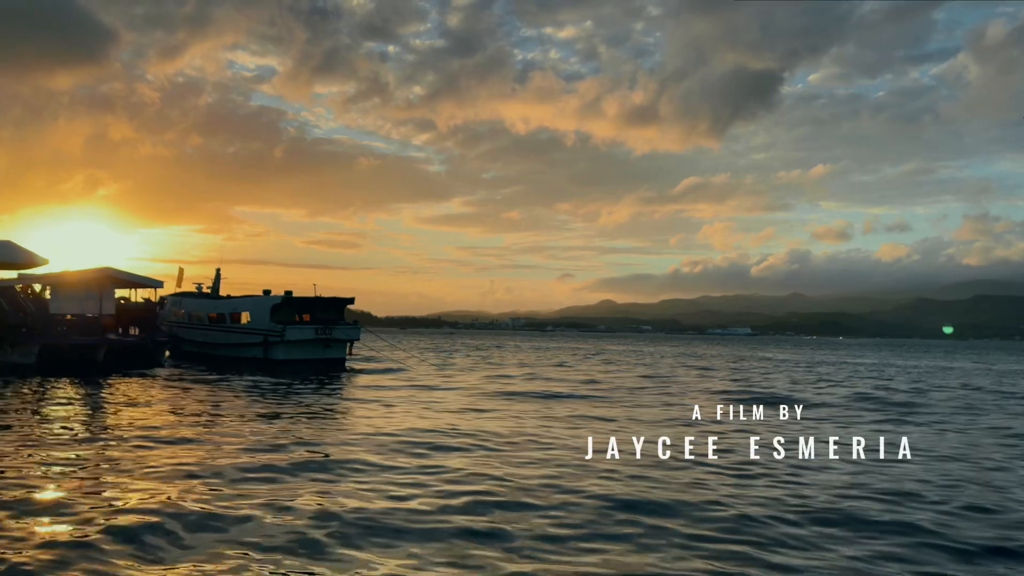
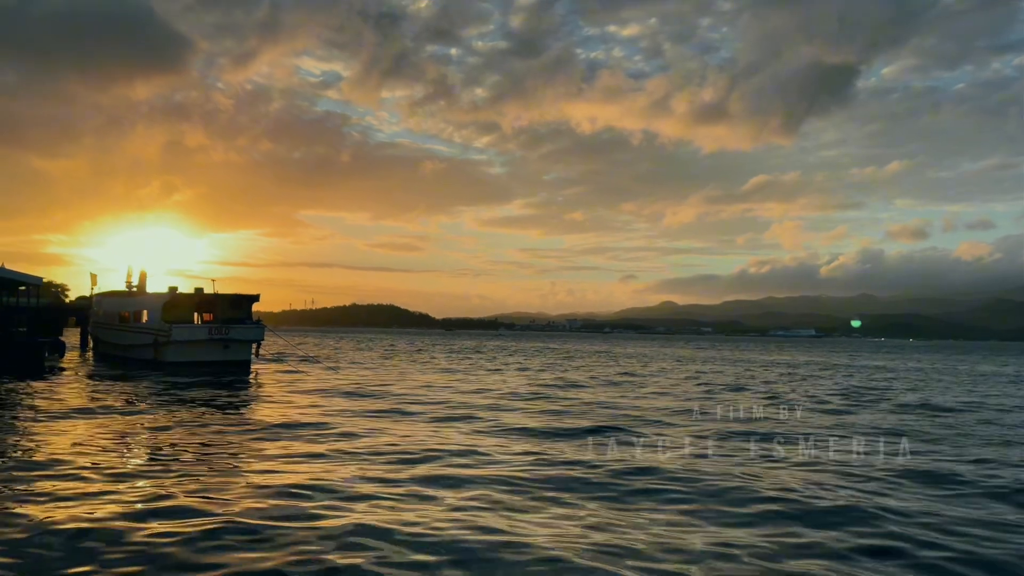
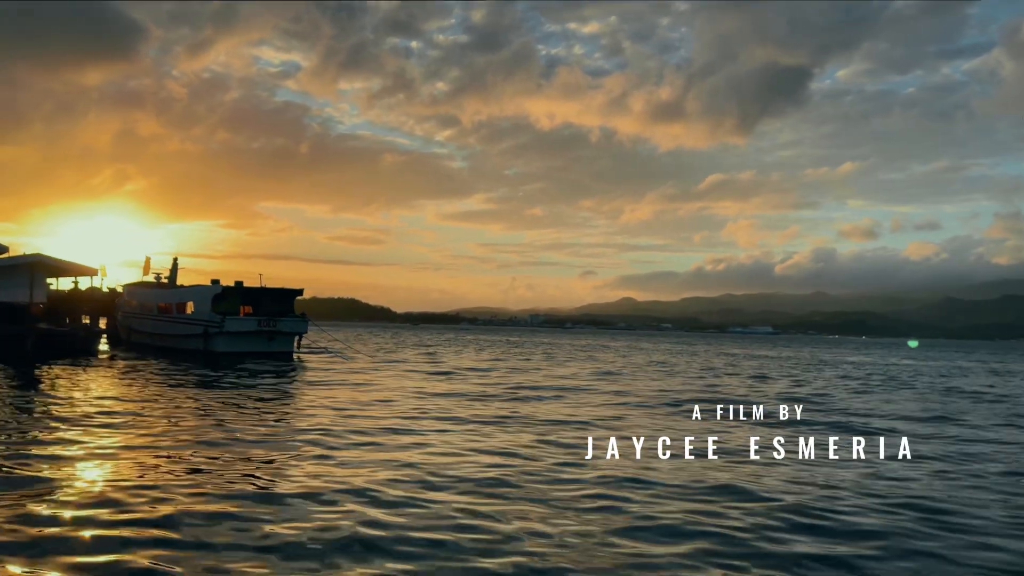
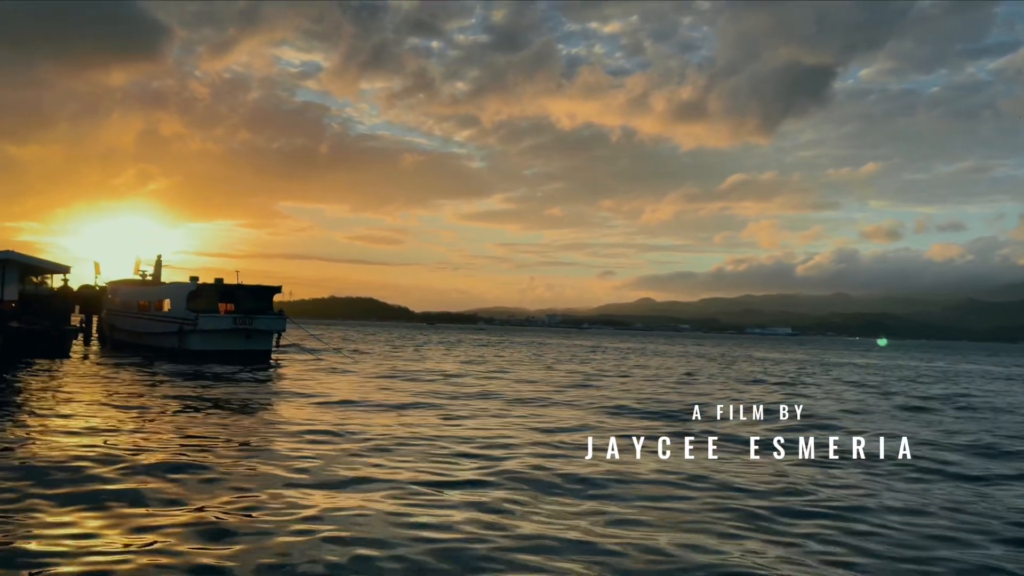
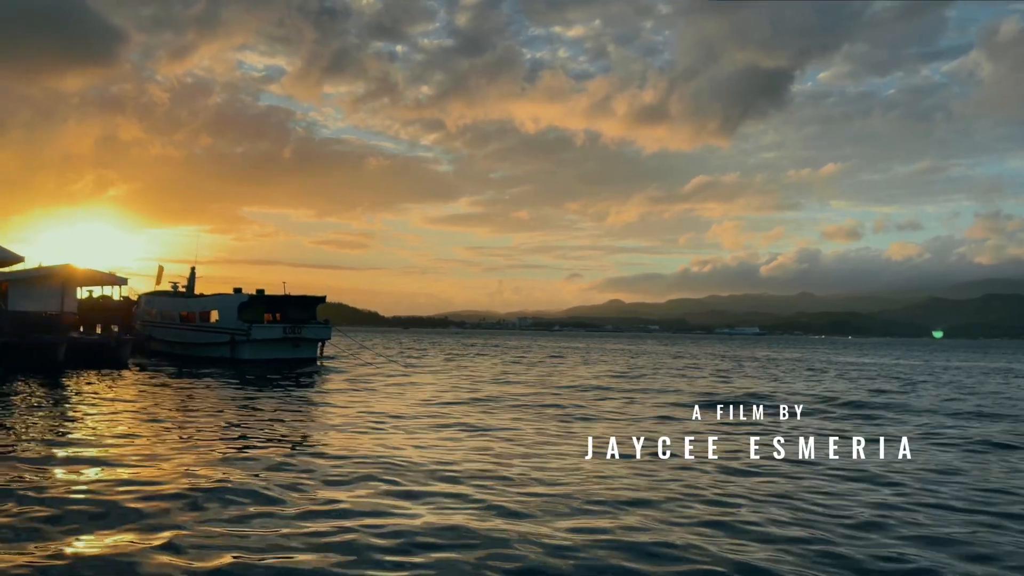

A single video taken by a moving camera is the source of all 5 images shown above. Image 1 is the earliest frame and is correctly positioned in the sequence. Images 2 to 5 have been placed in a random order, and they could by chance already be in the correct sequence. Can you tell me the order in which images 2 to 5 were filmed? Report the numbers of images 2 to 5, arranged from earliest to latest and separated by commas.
5, 3, 4, 2
